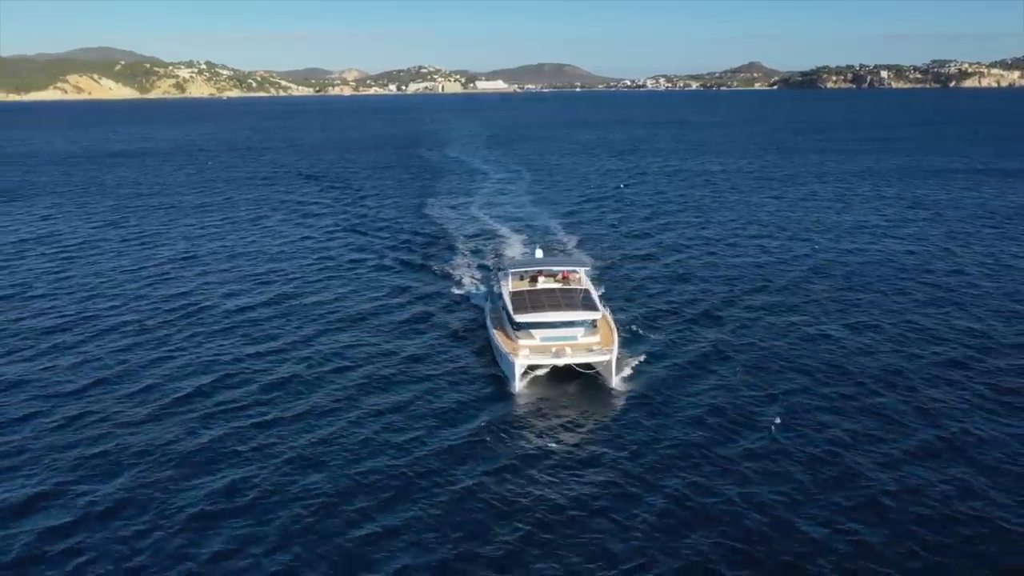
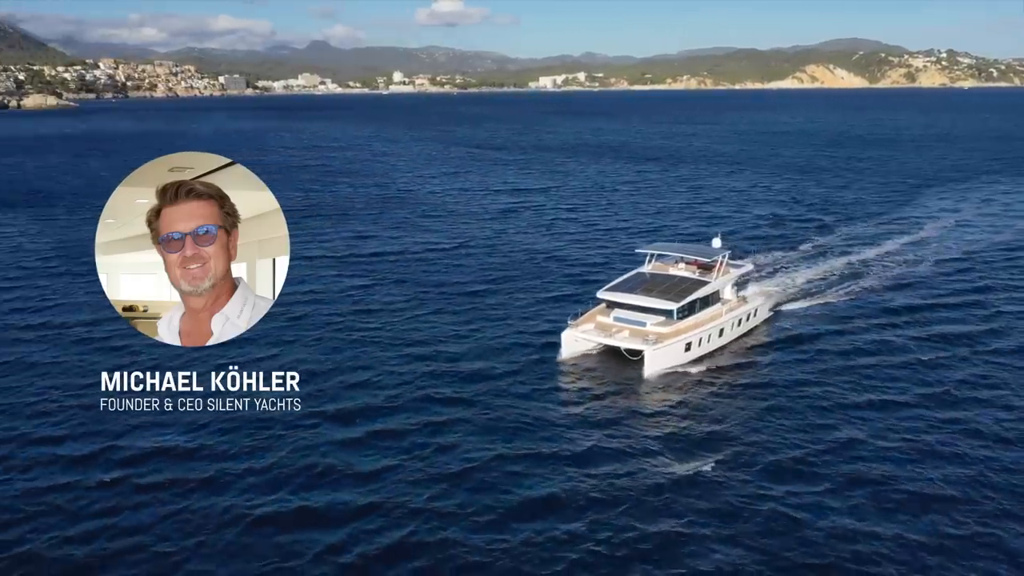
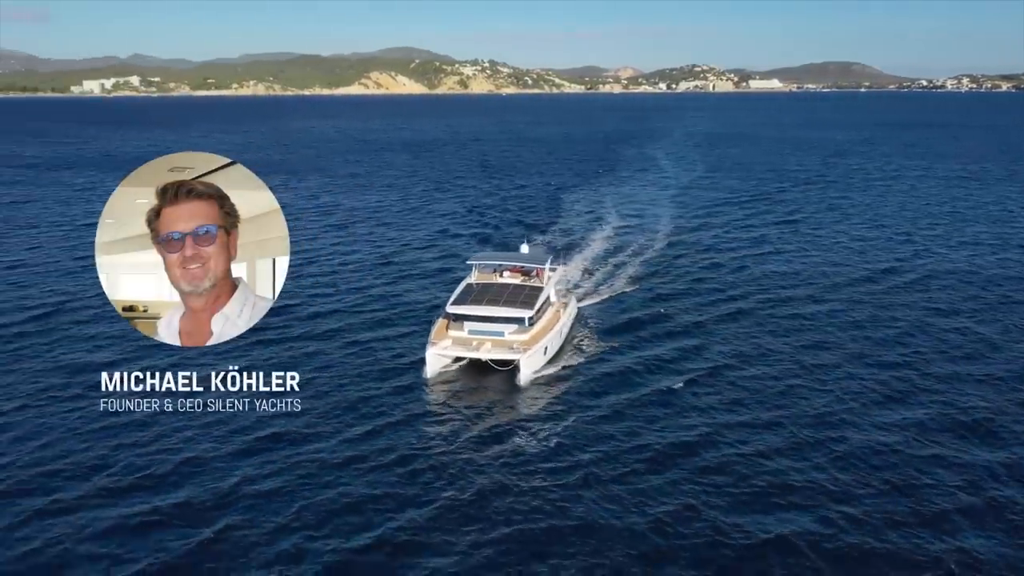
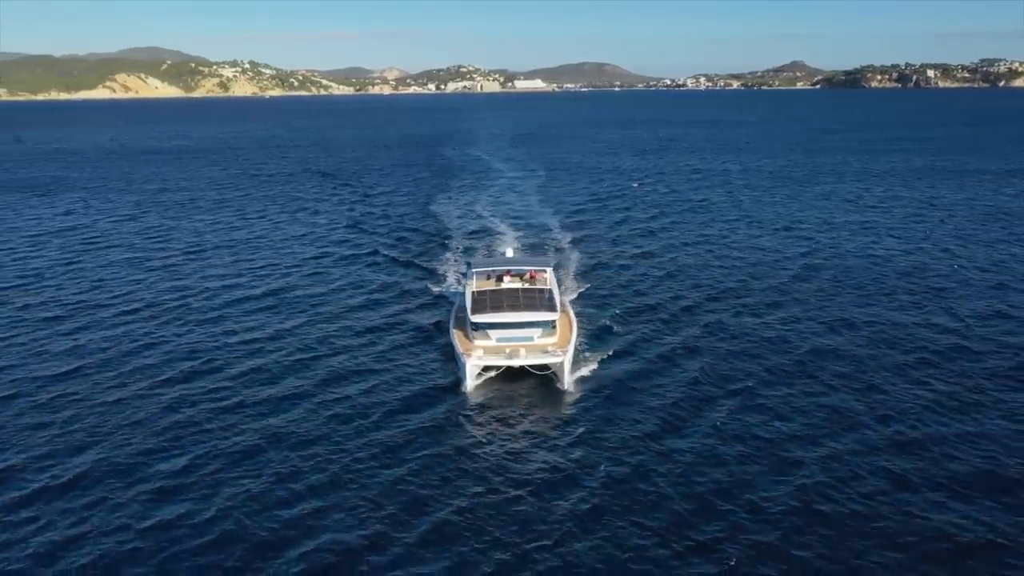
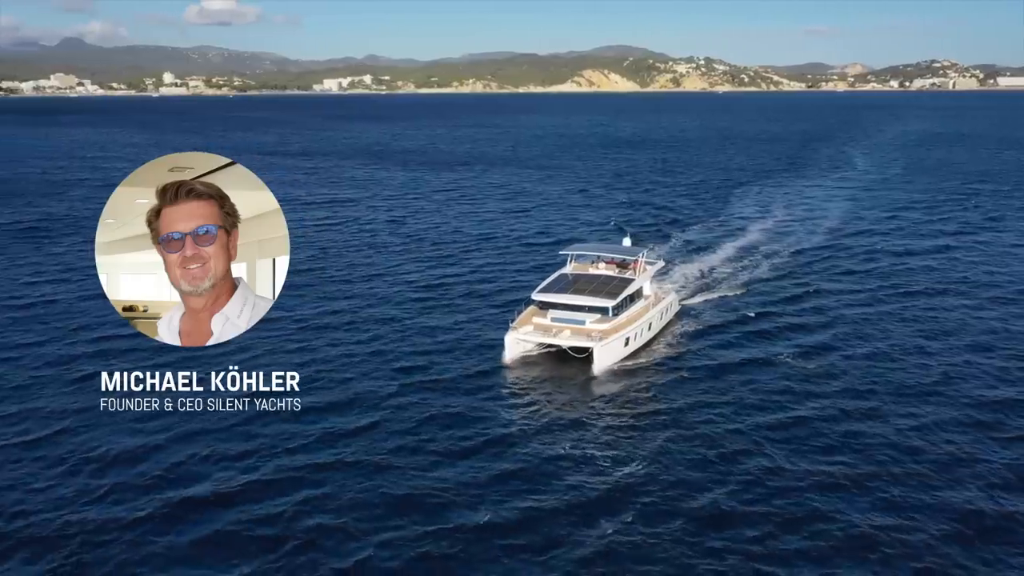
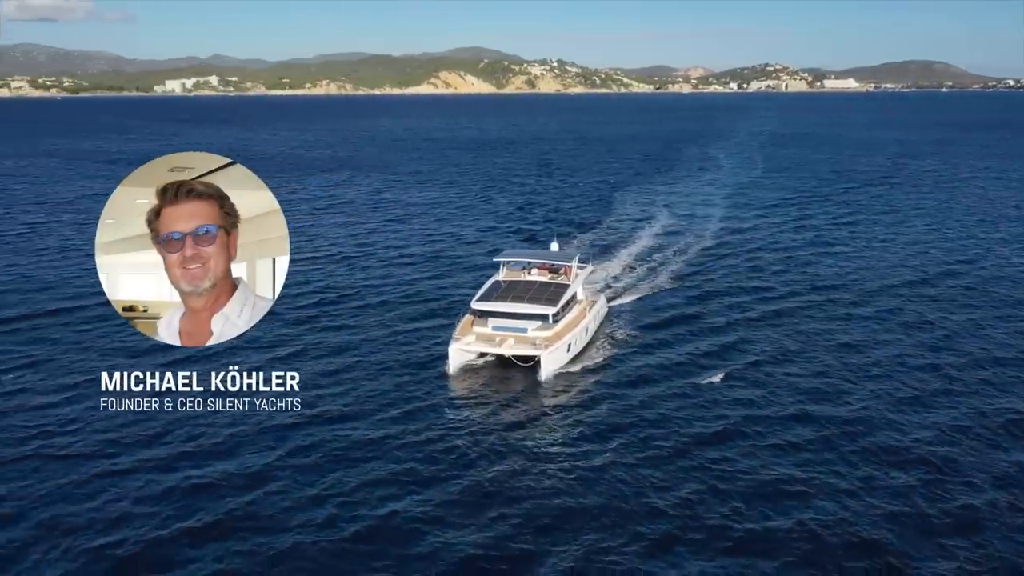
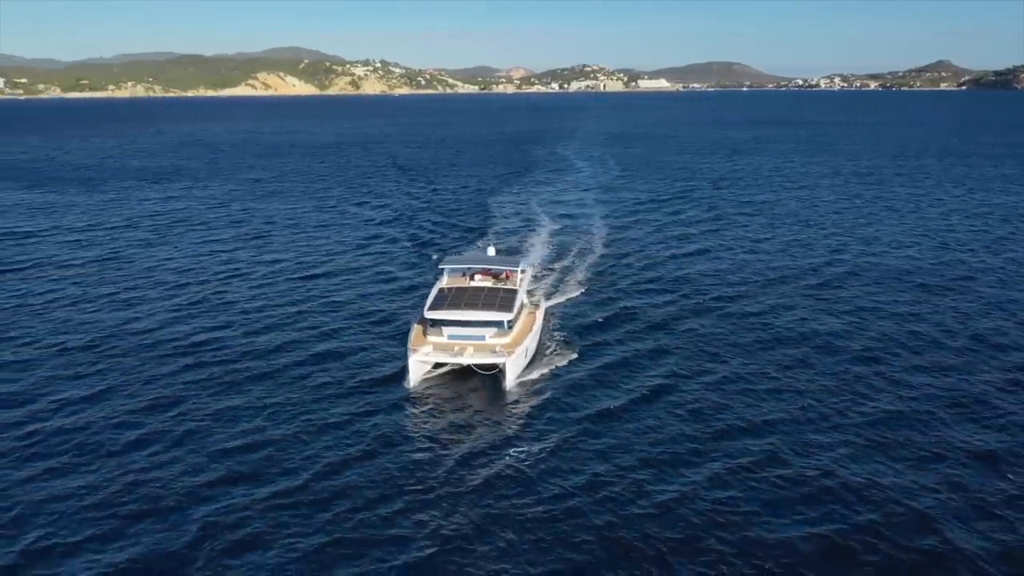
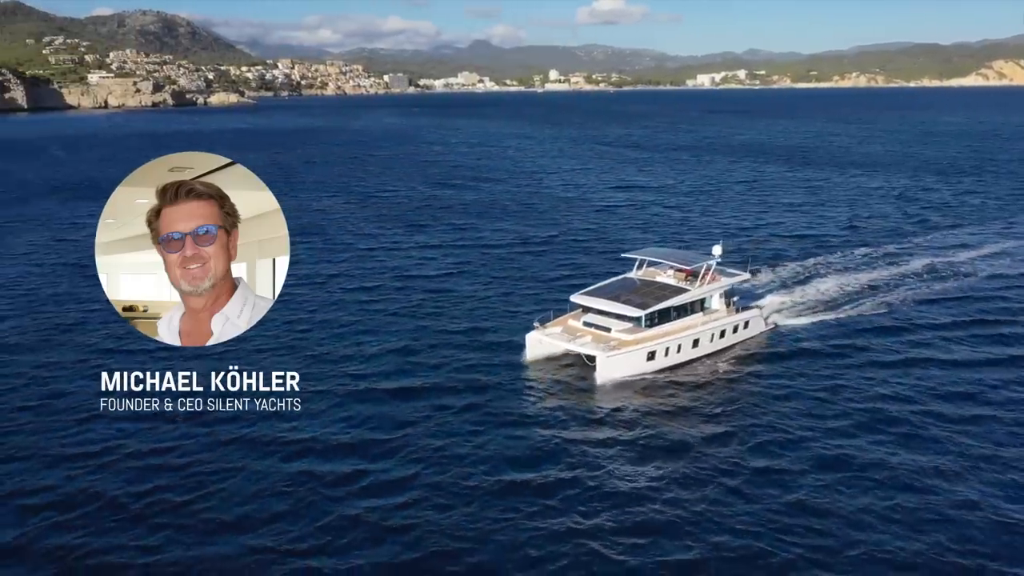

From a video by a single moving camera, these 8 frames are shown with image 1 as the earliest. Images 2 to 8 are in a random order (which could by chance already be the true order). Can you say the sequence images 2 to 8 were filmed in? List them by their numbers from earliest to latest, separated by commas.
4, 7, 3, 6, 5, 2, 8
